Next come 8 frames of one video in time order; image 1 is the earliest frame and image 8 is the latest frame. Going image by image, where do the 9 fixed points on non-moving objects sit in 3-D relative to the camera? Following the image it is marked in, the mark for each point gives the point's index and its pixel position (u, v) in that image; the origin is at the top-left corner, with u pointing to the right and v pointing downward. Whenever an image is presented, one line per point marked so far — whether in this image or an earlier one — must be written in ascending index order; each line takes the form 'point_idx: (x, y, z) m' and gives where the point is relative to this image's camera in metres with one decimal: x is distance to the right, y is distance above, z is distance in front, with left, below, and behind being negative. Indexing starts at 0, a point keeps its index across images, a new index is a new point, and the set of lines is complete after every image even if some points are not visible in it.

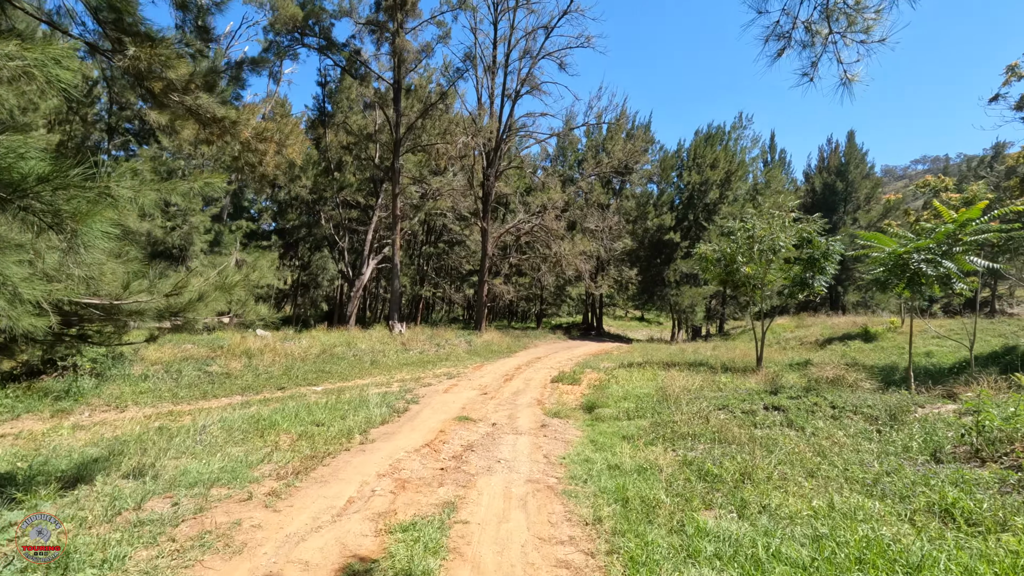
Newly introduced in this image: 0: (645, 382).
0: (+2.8, -2.0, +9.9) m
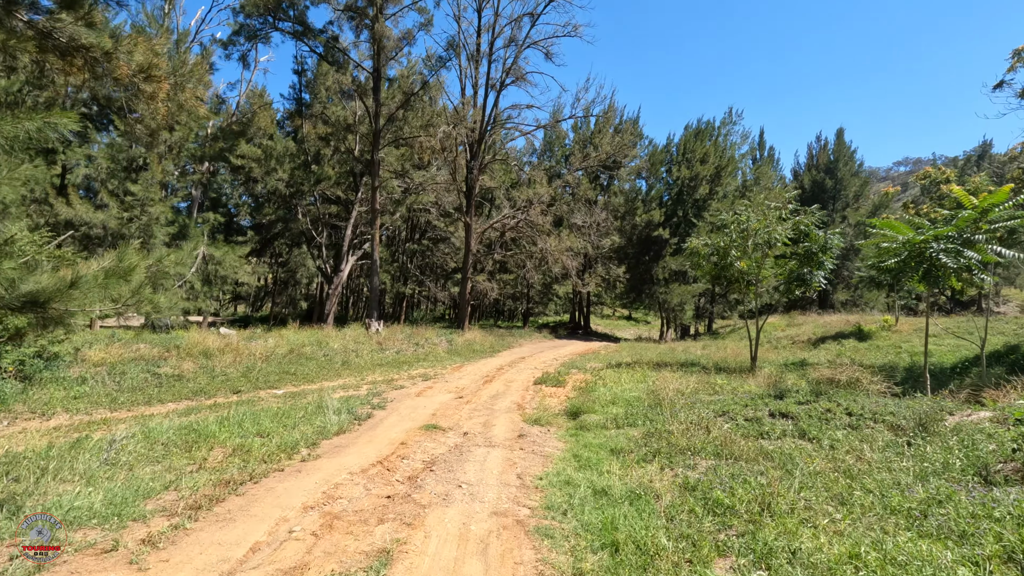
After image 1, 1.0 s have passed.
0: (+2.4, -1.9, +9.1) m
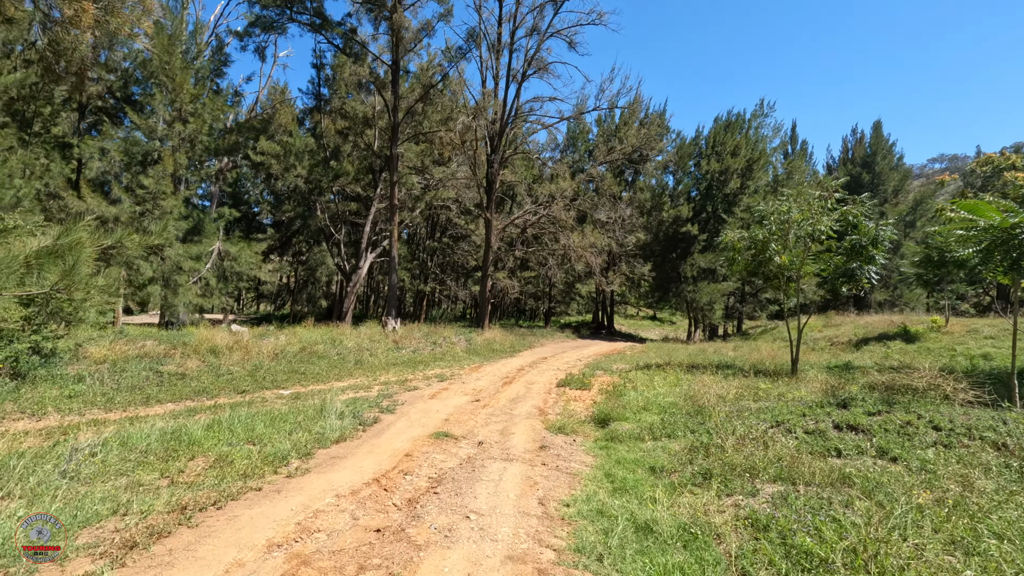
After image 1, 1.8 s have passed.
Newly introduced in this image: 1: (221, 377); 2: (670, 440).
0: (+2.8, -1.8, +8.3) m
1: (-5.9, -1.8, +9.4) m
2: (+1.8, -1.7, +5.3) m
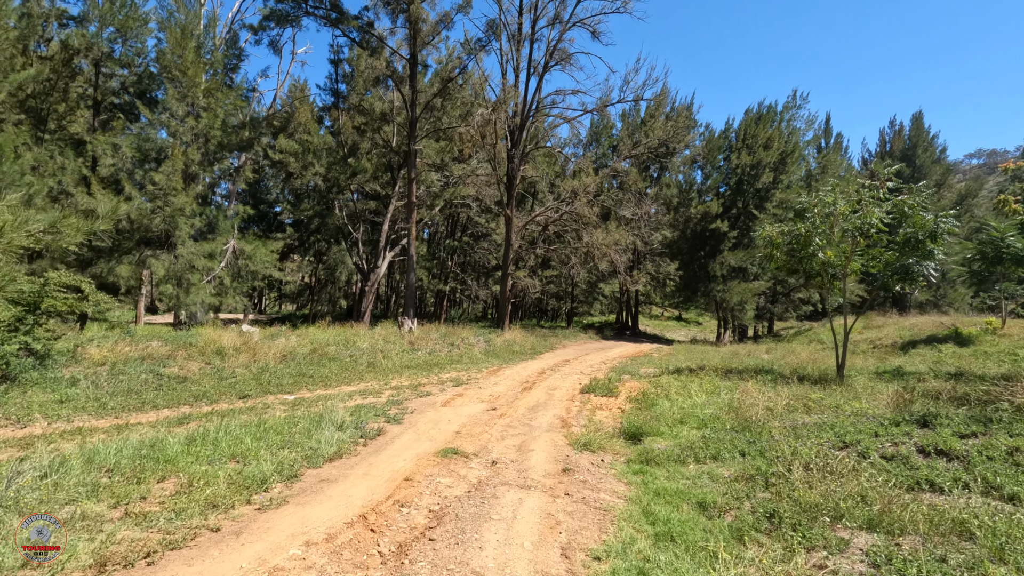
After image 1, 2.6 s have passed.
0: (+3.1, -1.7, +7.4) m
1: (-5.5, -1.8, +8.9) m
2: (+2.0, -1.7, +4.5) m
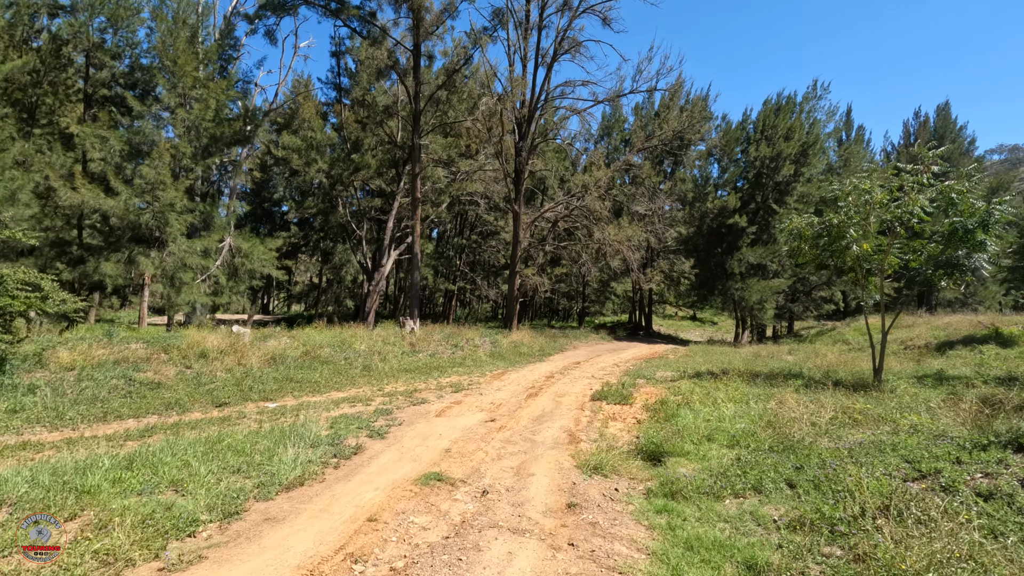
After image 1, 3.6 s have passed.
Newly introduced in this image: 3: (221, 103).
0: (+3.1, -1.7, +6.5) m
1: (-5.4, -1.7, +8.2) m
2: (+1.9, -1.6, +3.6) m
3: (-9.3, +5.9, +15.0) m
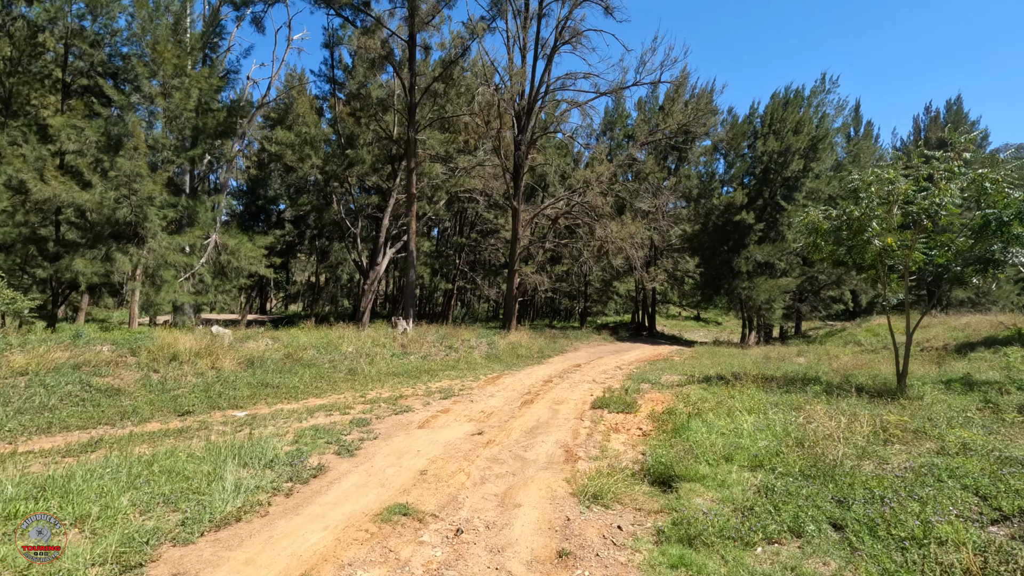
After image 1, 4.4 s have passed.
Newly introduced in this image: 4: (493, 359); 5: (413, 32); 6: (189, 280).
0: (+3.0, -1.6, +5.7) m
1: (-5.6, -1.7, +7.5) m
2: (+1.8, -1.6, +2.9) m
3: (-9.4, +5.9, +14.3) m
4: (-0.5, -2.0, +13.1) m
5: (-4.2, +10.9, +20.0) m
6: (-9.8, +0.3, +14.3) m
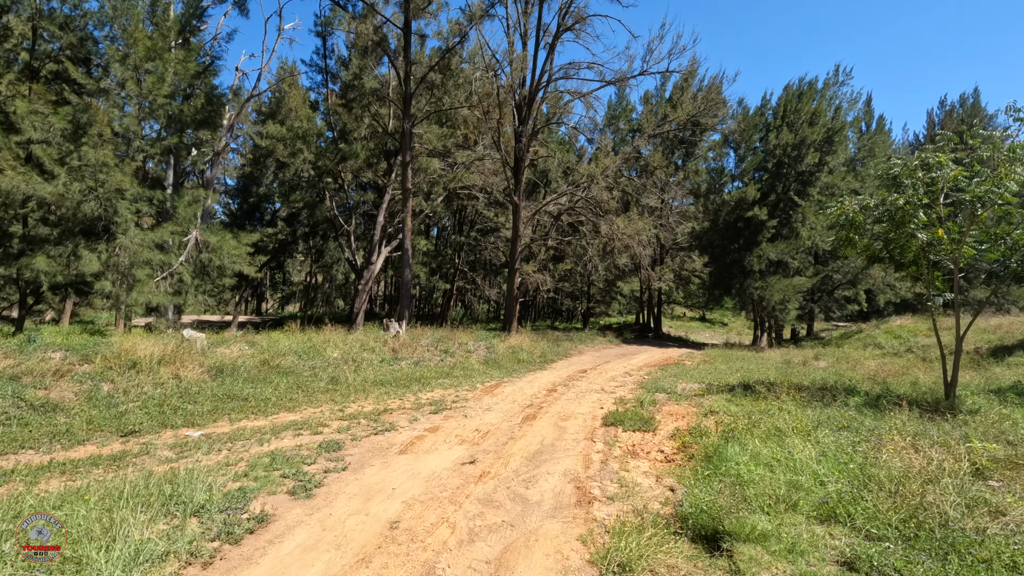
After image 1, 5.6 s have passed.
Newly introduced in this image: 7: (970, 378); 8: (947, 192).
0: (+2.9, -1.6, +4.7) m
1: (-5.6, -1.7, +6.5) m
2: (+1.7, -1.6, +1.8) m
3: (-9.4, +5.9, +13.3) m
4: (-0.5, -2.0, +12.1) m
5: (-4.2, +10.9, +19.0) m
6: (-9.8, +0.3, +13.3) m
7: (+10.5, -2.0, +10.9) m
8: (+7.9, +1.8, +8.5) m
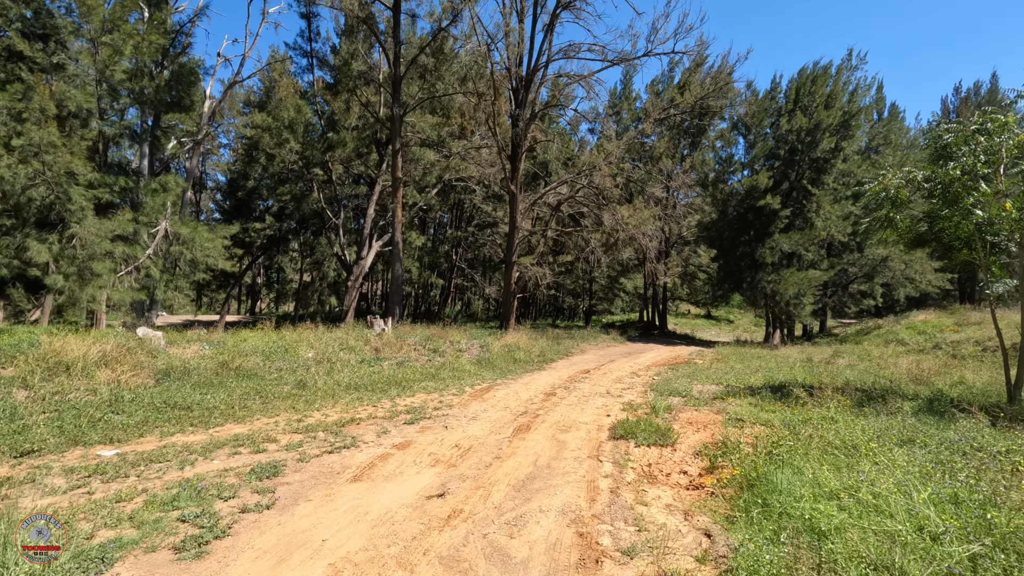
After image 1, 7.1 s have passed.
0: (+2.8, -1.4, +3.5) m
1: (-5.7, -1.5, +5.3) m
2: (+1.6, -1.4, +0.6) m
3: (-9.6, +6.1, +12.2) m
4: (-0.6, -1.8, +10.9) m
5: (-4.3, +11.0, +17.8) m
6: (-10.0, +0.4, +12.2) m
7: (+10.4, -1.8, +9.6) m
8: (+7.7, +2.0, +7.3) m
